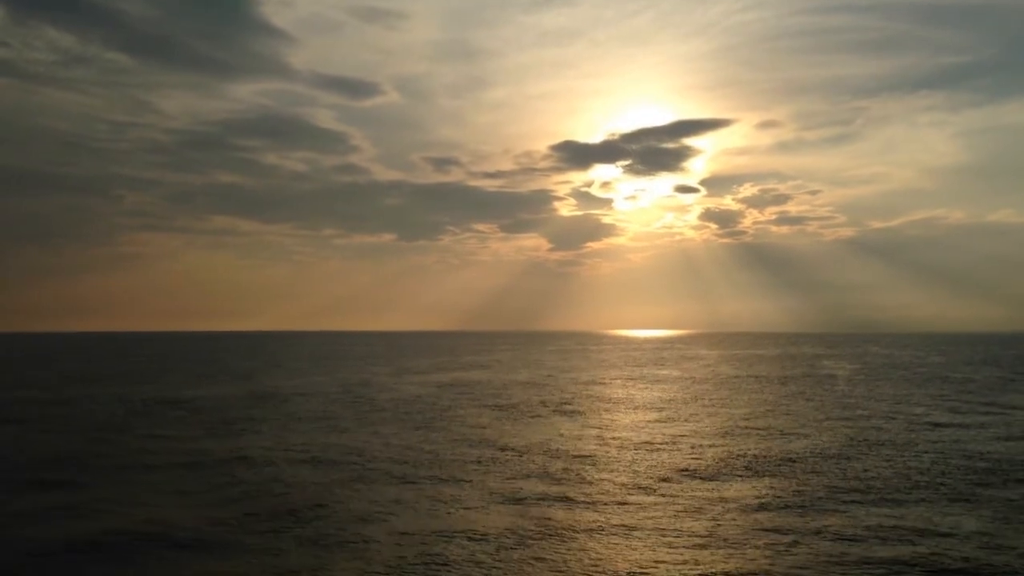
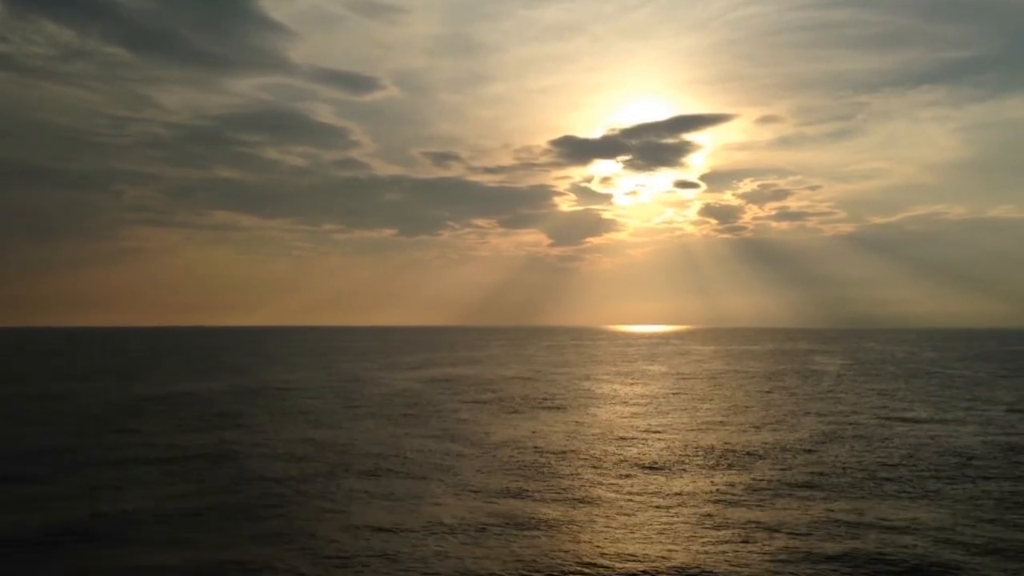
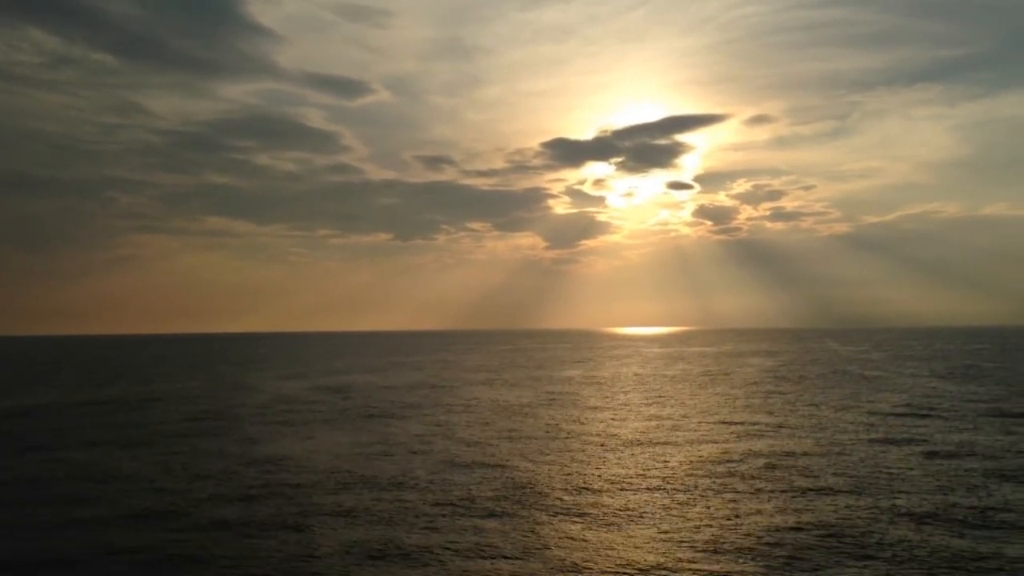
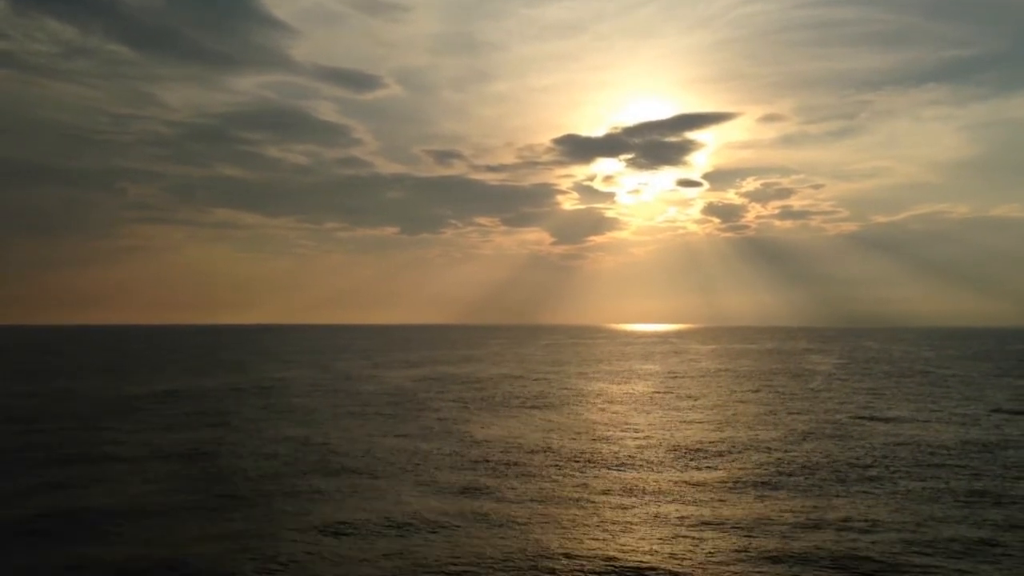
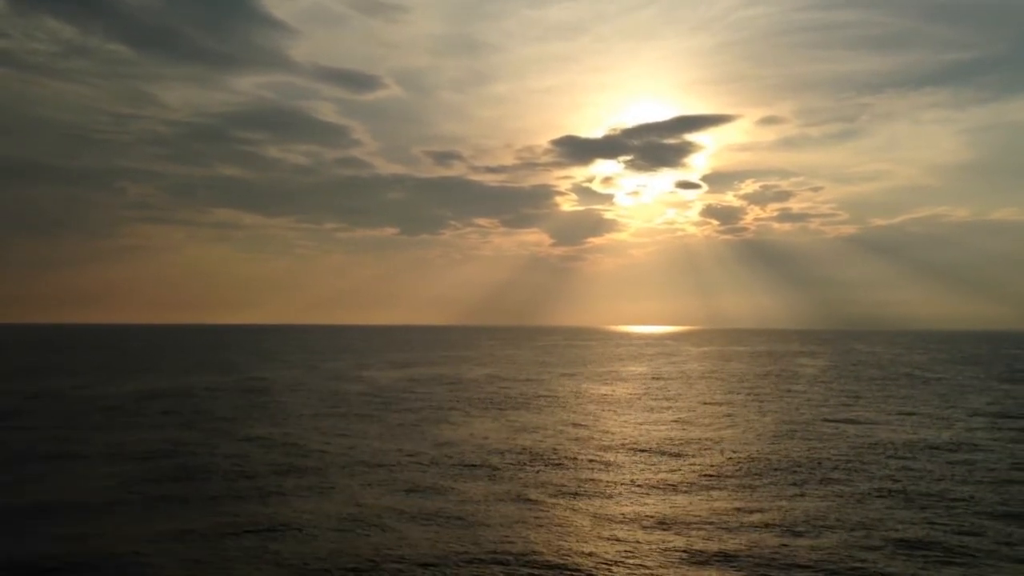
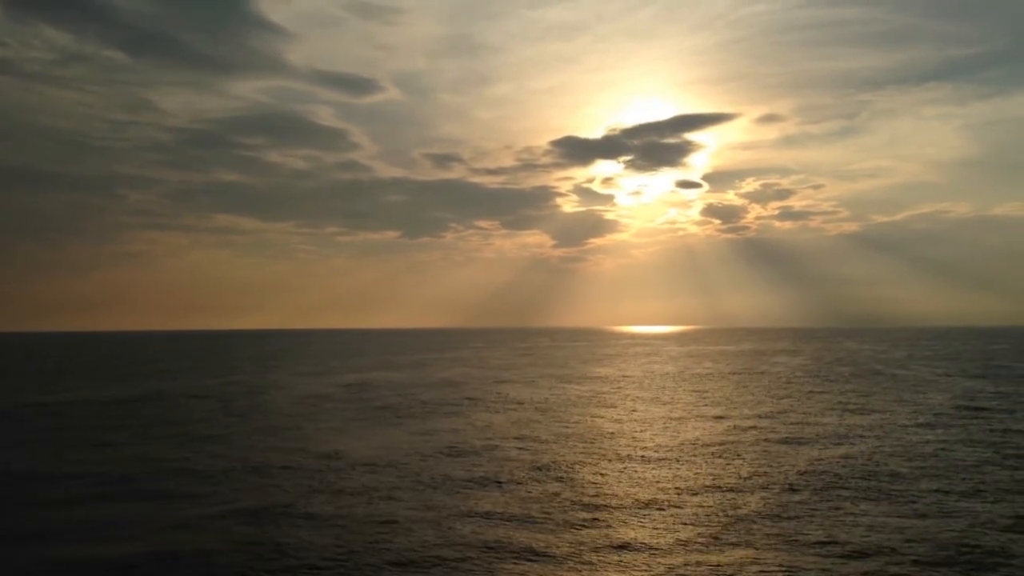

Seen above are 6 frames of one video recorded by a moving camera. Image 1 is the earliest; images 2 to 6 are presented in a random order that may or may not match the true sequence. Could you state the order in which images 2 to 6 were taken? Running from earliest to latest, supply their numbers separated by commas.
2, 4, 5, 6, 3
